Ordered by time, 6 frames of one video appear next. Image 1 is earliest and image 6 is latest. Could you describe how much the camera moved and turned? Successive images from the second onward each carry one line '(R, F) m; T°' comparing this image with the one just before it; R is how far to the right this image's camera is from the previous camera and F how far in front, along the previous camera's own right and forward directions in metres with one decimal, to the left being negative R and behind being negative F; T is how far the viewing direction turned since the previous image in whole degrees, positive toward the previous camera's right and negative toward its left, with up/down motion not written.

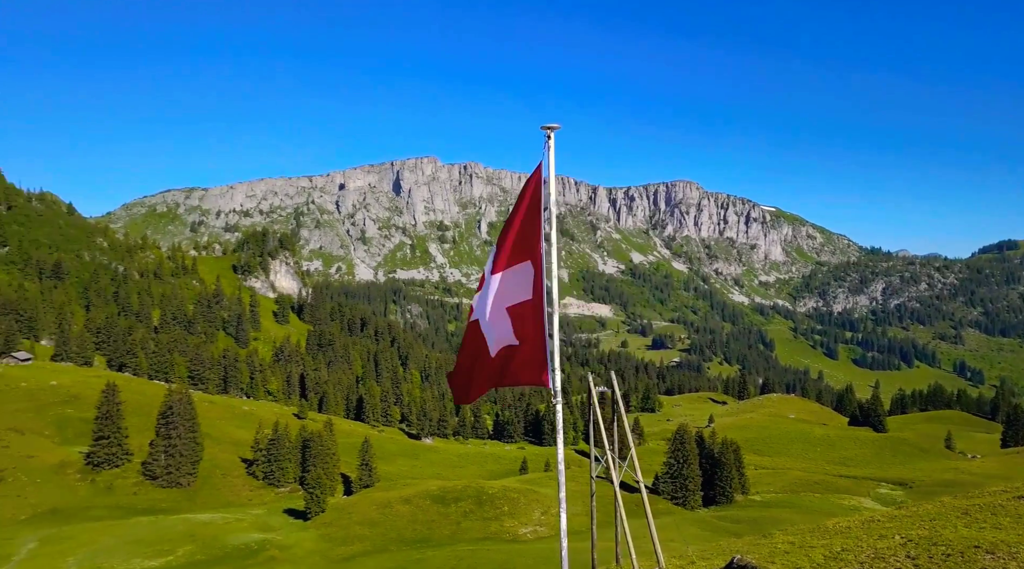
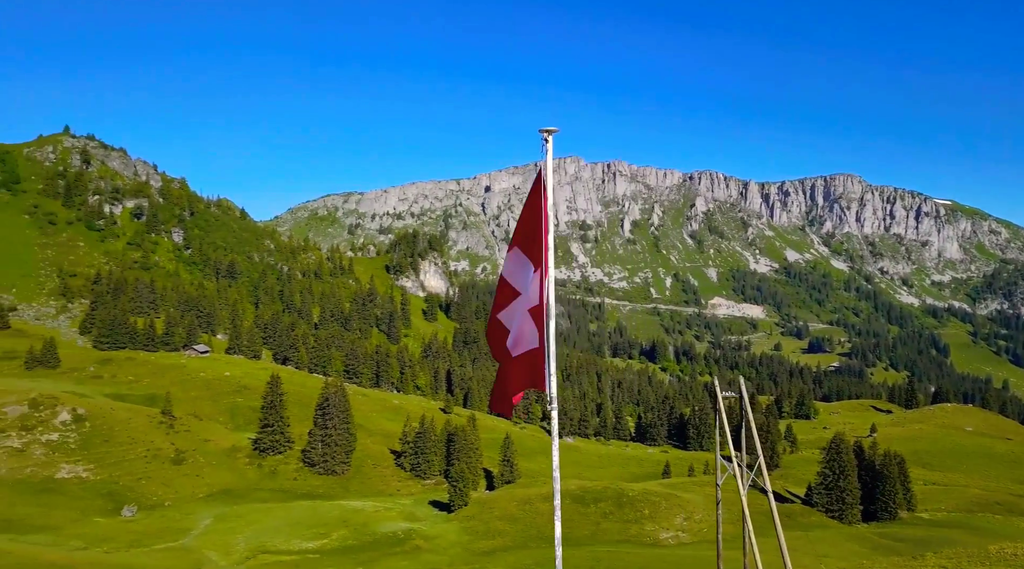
(+0.7, -6.1) m; -9°
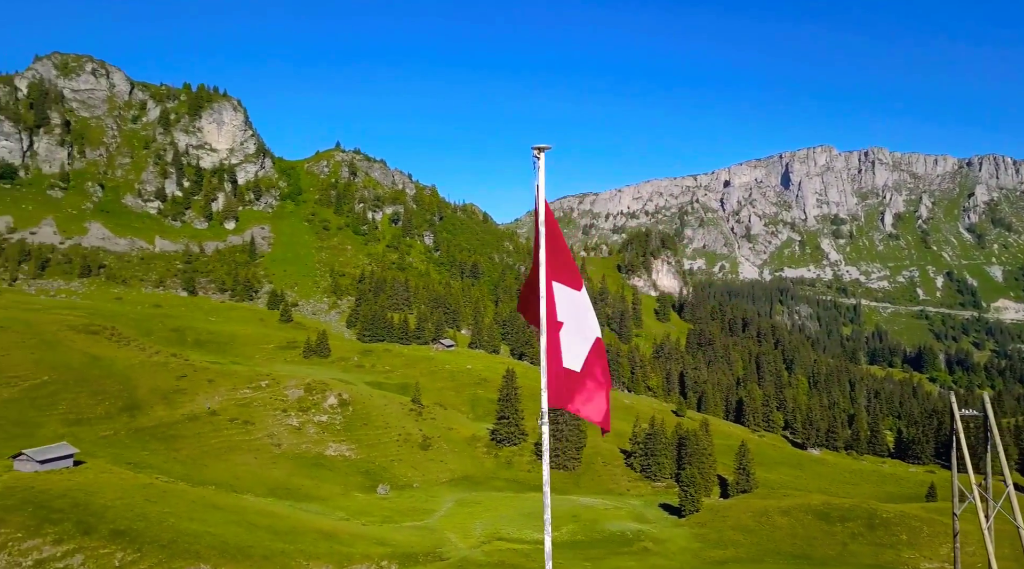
(+0.4, -5.5) m; -14°
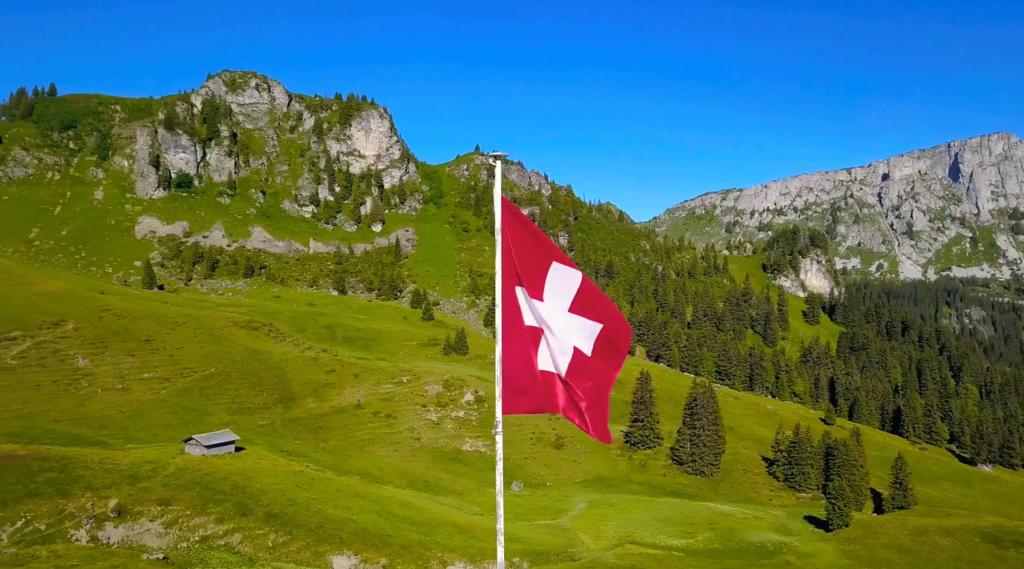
(0.0, -1.8) m; -8°
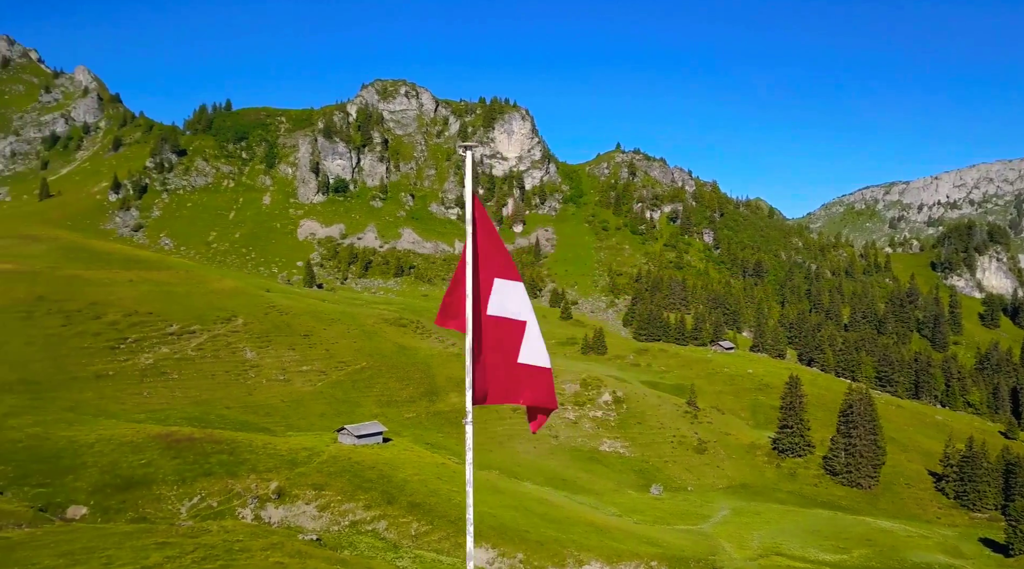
(+0.1, -1.5) m; -8°
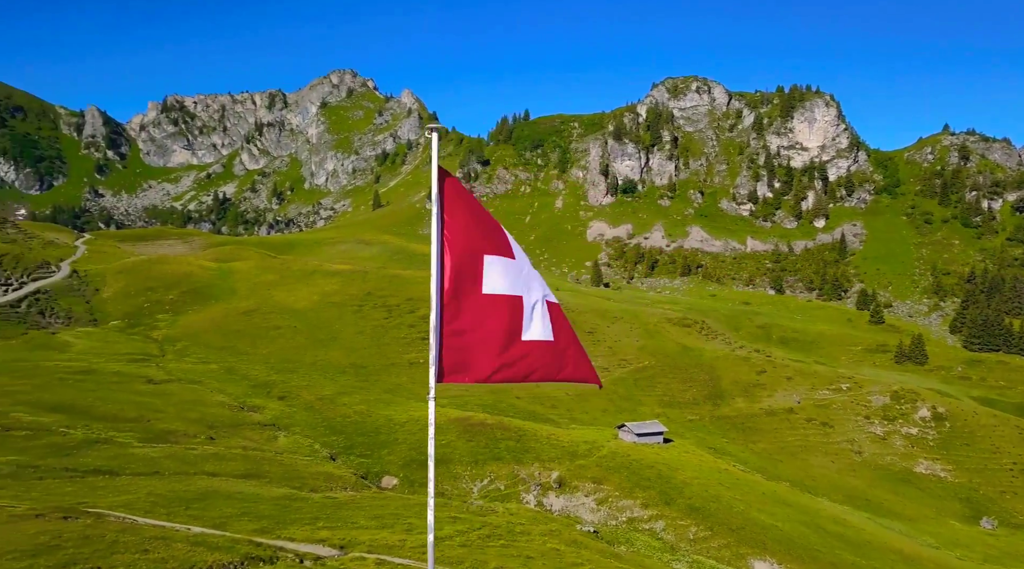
(+0.4, -1.2) m; -17°
